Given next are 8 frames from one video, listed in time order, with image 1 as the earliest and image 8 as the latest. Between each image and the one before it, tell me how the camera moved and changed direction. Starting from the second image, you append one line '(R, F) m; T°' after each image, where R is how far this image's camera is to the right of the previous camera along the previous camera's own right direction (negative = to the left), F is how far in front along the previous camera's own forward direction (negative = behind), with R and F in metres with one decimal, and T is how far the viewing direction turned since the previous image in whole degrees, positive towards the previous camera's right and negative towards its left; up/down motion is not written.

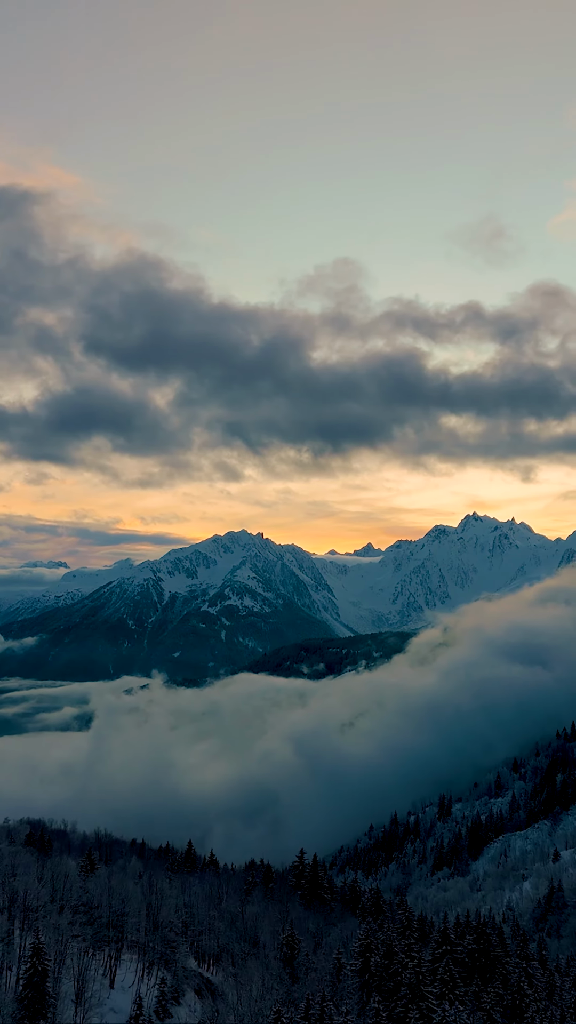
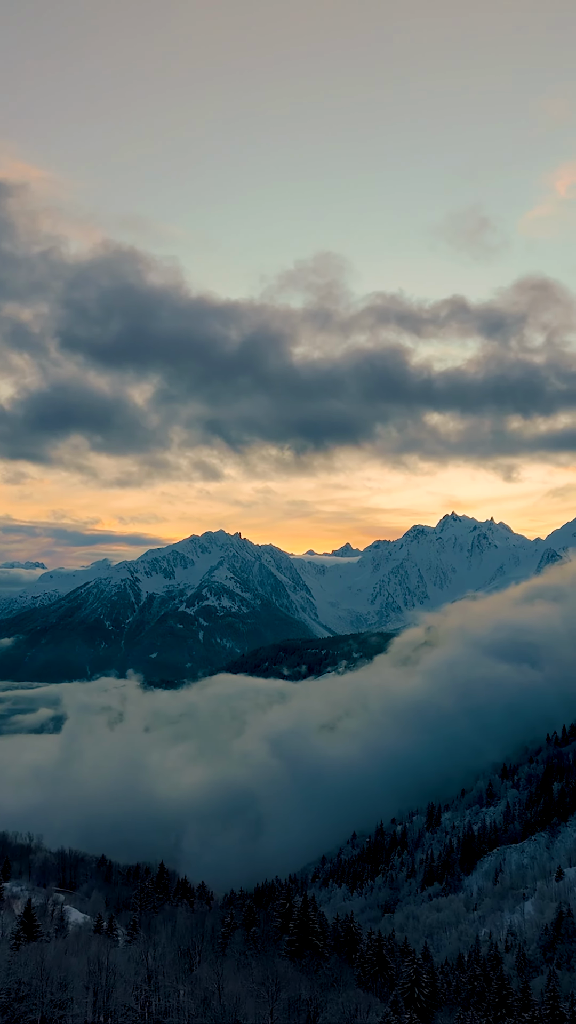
(-0.2, +1.1) m; +2°
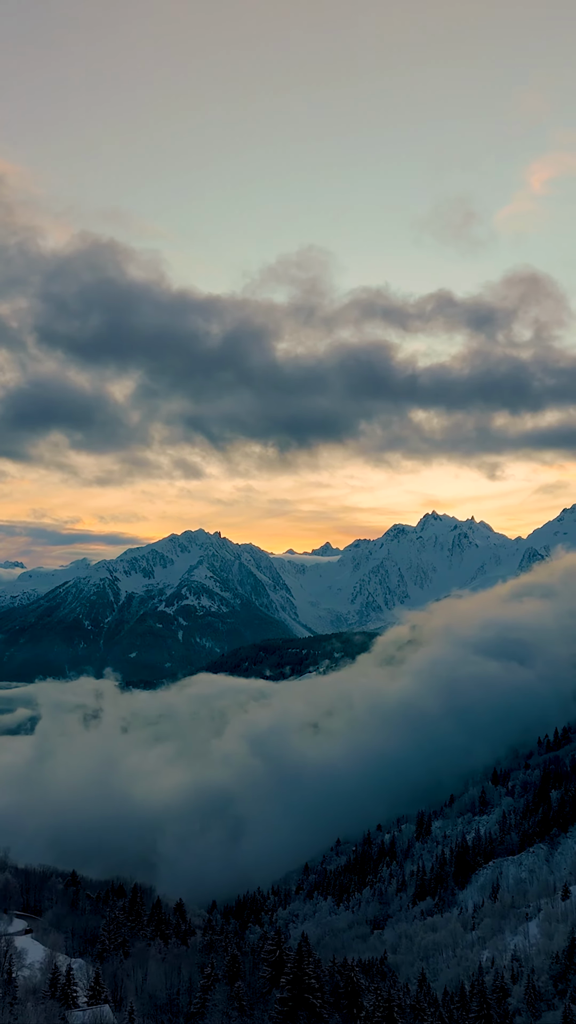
(-0.2, +0.9) m; +1°
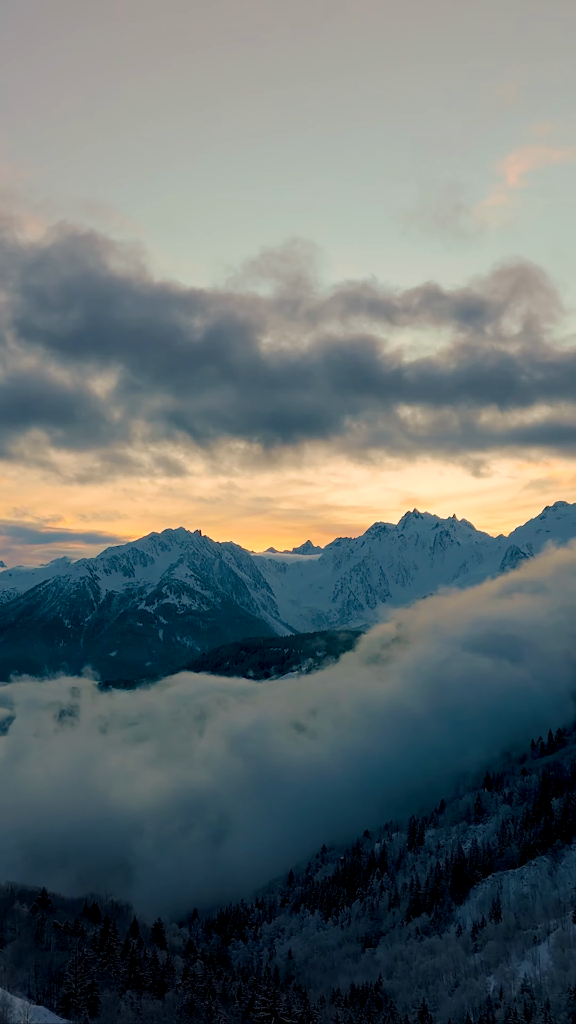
(-0.3, +0.9) m; +1°
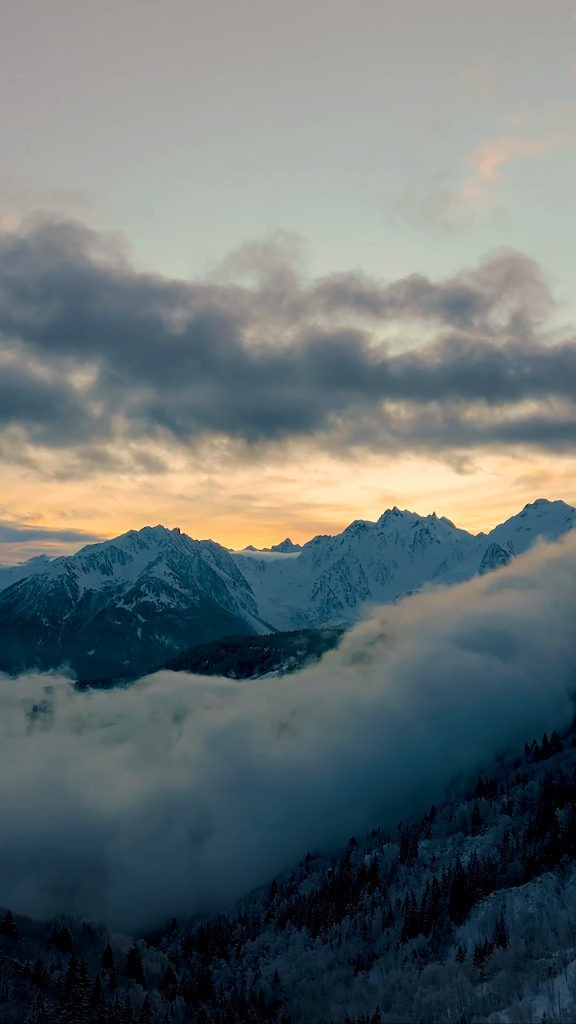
(-0.3, +0.9) m; +2°
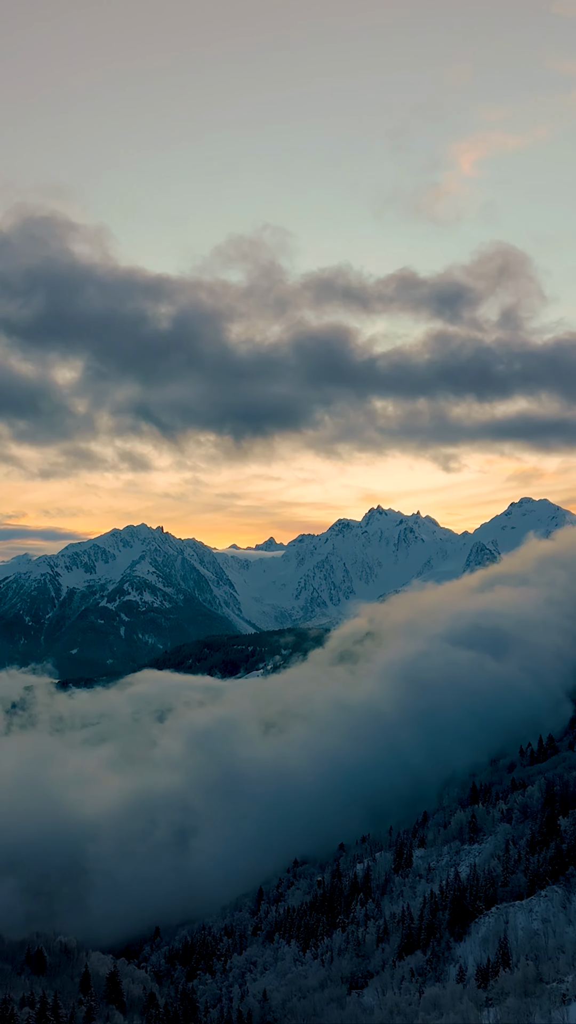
(-0.2, +0.6) m; +1°
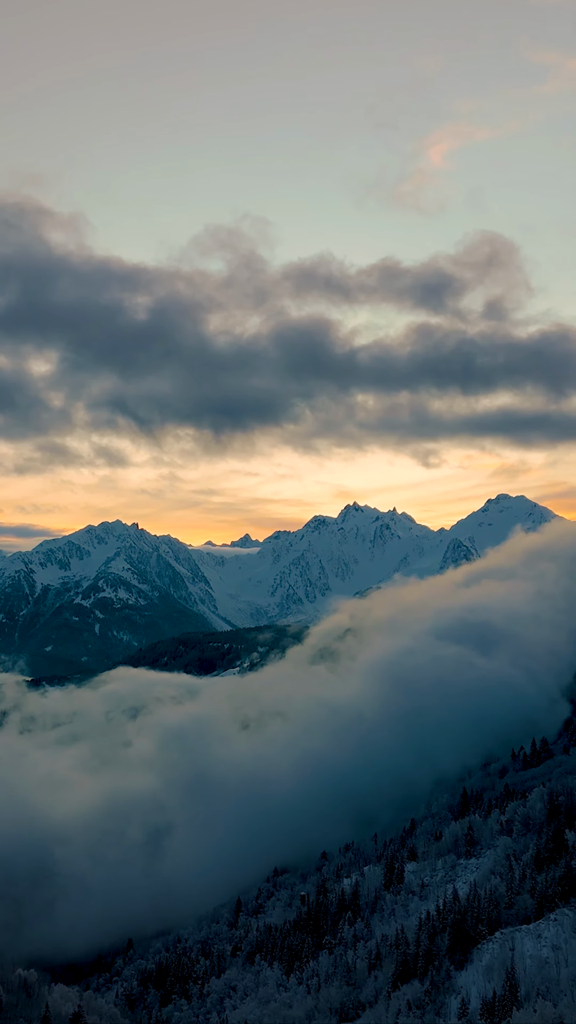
(-0.2, +1.0) m; +2°
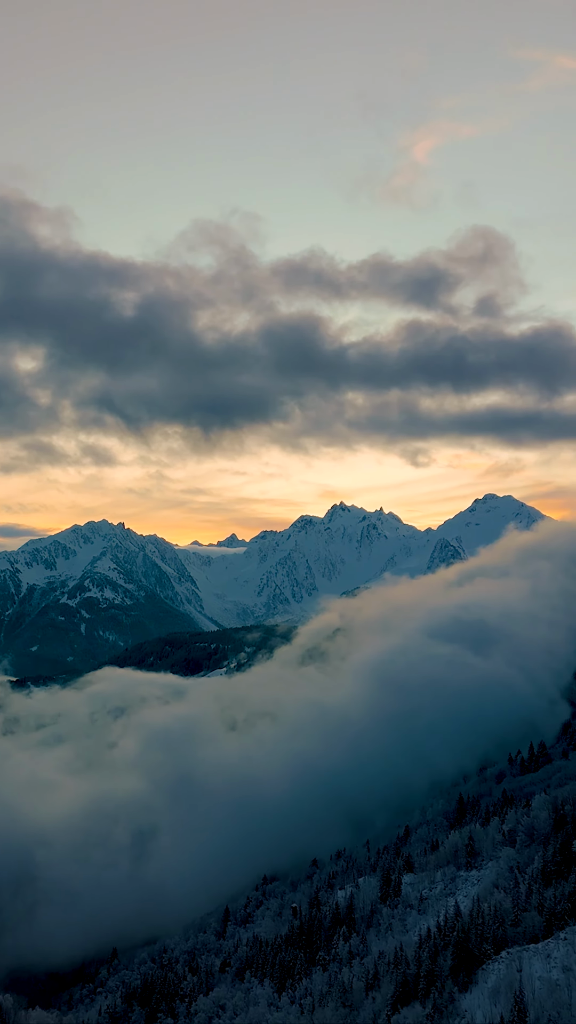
(-0.1, +0.6) m; +1°
